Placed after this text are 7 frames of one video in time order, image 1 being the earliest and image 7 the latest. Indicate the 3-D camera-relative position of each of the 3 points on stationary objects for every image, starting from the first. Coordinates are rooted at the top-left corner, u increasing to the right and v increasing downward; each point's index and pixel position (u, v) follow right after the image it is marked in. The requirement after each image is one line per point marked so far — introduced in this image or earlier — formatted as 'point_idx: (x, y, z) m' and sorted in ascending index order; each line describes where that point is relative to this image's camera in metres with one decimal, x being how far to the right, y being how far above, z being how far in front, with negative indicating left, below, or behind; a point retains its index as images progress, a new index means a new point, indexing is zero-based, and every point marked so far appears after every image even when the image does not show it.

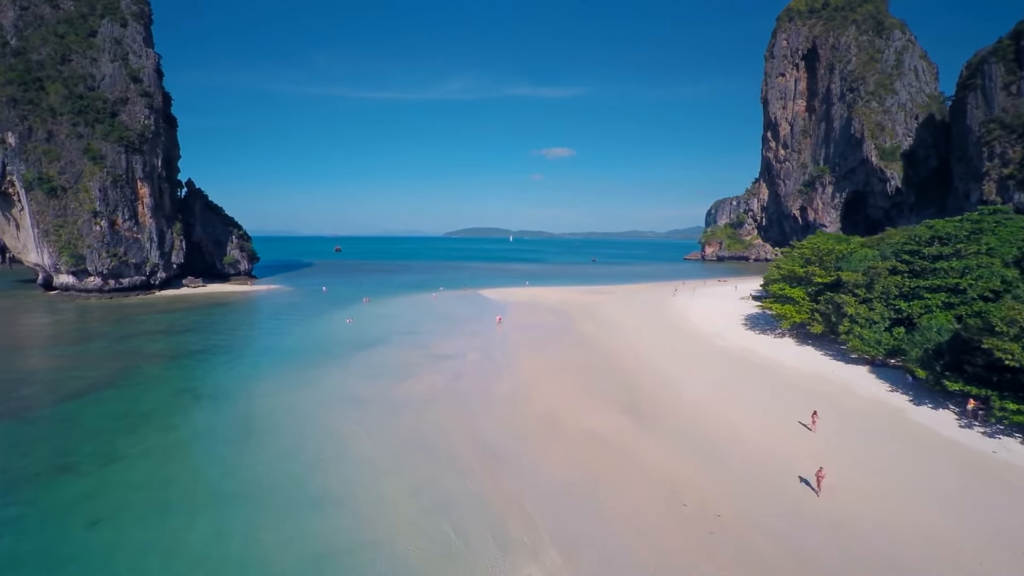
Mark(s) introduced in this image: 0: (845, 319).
0: (+12.5, -1.2, +18.8) m
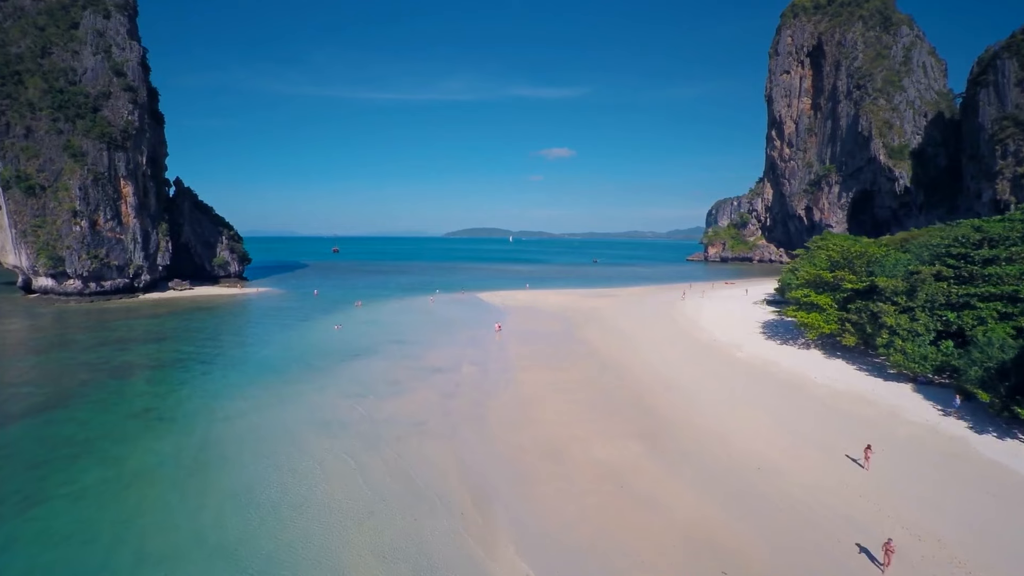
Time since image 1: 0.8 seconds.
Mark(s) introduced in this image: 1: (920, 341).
0: (+12.5, -1.4, +16.9) m
1: (+12.7, -1.6, +15.6) m
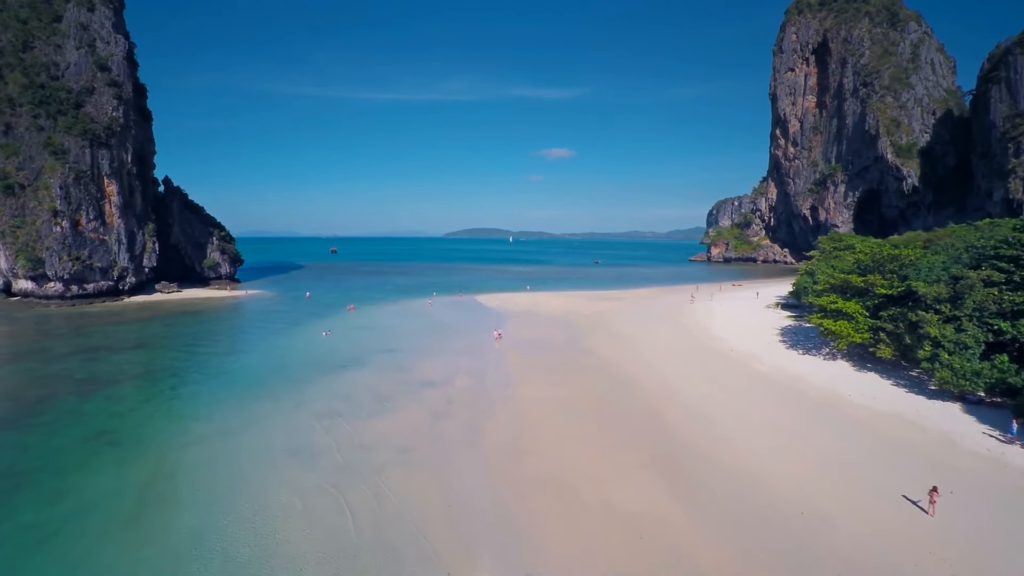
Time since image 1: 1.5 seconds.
0: (+12.5, -1.6, +15.2) m
1: (+12.6, -1.8, +13.9) m
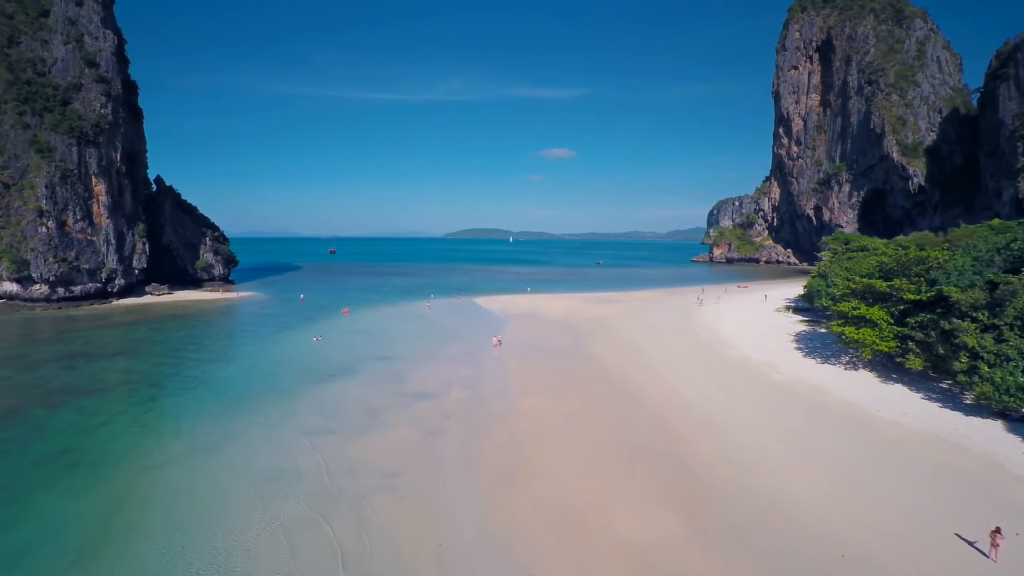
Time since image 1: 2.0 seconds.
0: (+12.4, -1.8, +14.0) m
1: (+12.6, -2.0, +12.7) m
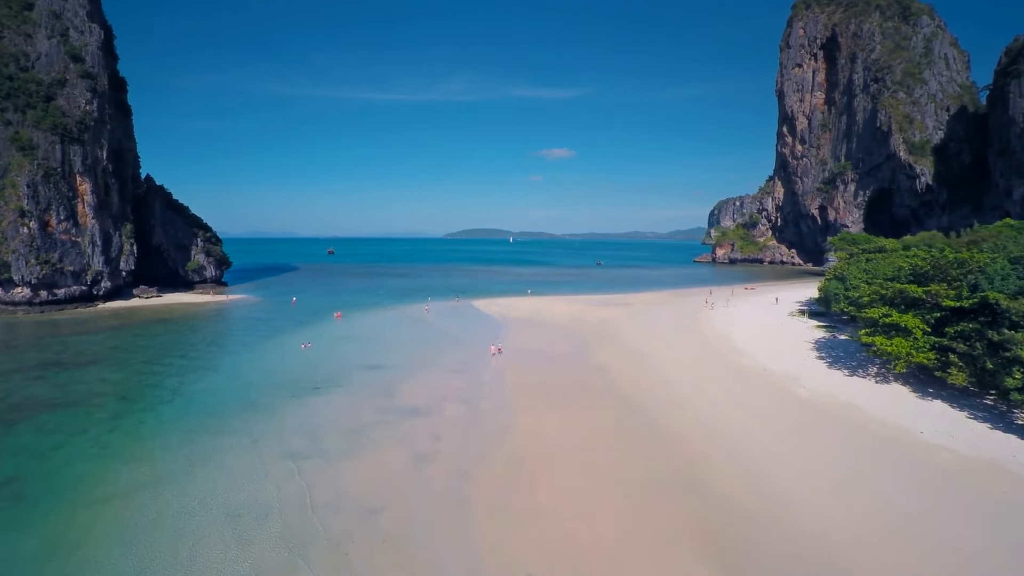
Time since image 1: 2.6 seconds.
0: (+12.4, -2.0, +12.5) m
1: (+12.6, -2.2, +11.2) m
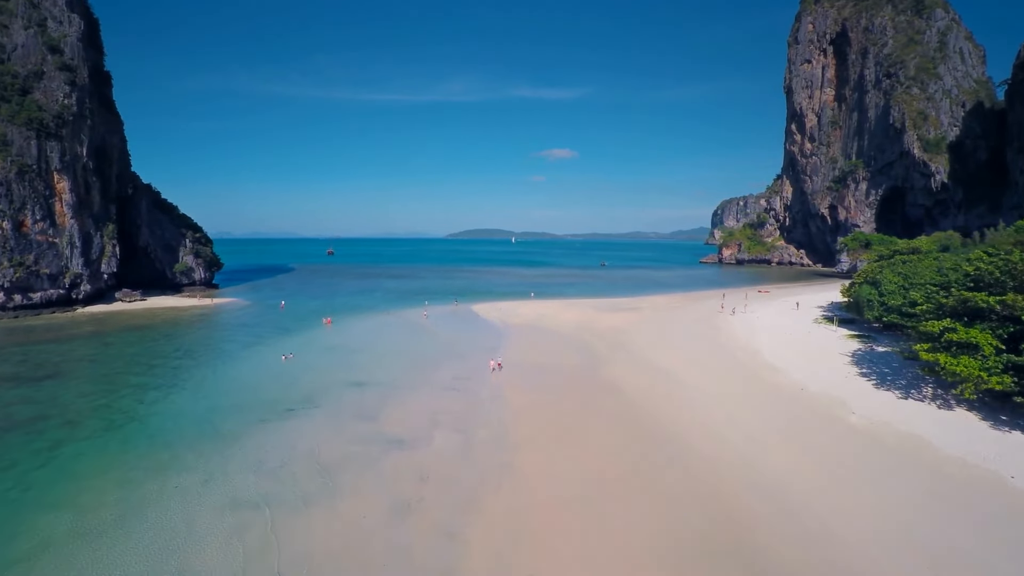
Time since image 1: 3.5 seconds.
0: (+12.4, -2.2, +10.2) m
1: (+12.6, -2.4, +8.9) m
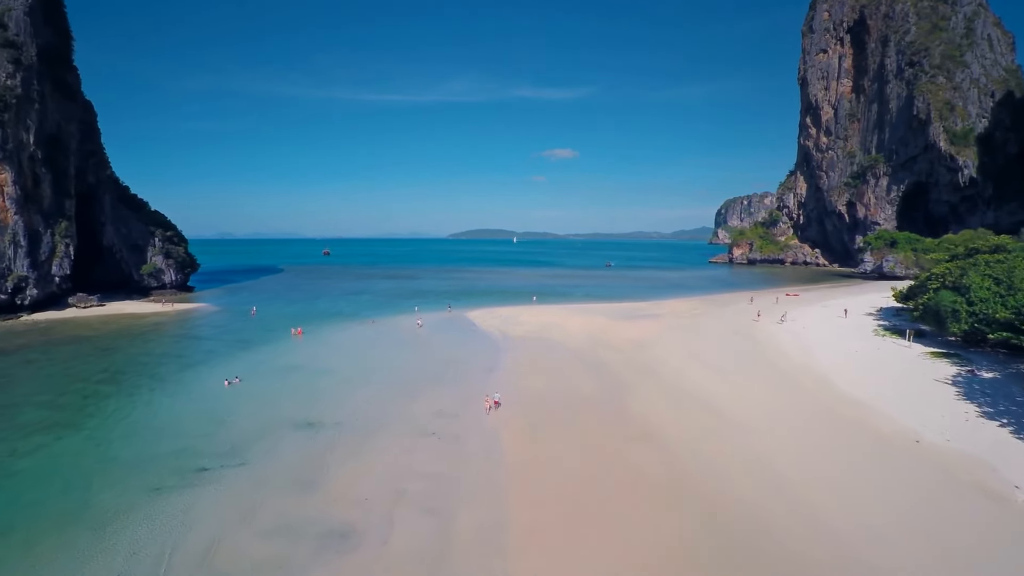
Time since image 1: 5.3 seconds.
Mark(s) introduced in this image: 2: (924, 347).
0: (+12.4, -2.5, +5.8) m
1: (+12.6, -2.6, +4.5) m
2: (+16.0, -2.2, +19.9) m
